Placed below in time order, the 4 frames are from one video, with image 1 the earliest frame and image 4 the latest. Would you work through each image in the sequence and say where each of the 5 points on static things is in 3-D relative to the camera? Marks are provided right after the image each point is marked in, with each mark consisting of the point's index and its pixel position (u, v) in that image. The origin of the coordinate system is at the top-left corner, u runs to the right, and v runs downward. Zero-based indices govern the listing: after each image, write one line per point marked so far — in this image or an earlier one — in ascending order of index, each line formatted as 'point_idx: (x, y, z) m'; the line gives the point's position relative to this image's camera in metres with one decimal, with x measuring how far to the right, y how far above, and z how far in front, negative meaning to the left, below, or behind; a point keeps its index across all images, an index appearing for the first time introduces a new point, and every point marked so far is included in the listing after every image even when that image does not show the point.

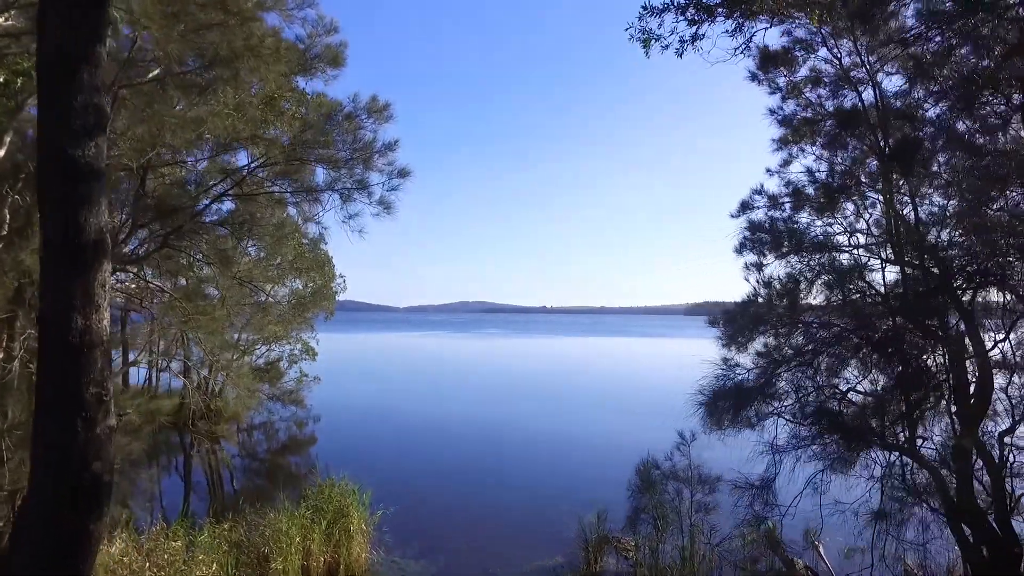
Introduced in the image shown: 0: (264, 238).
0: (-2.9, +0.6, +6.6) m
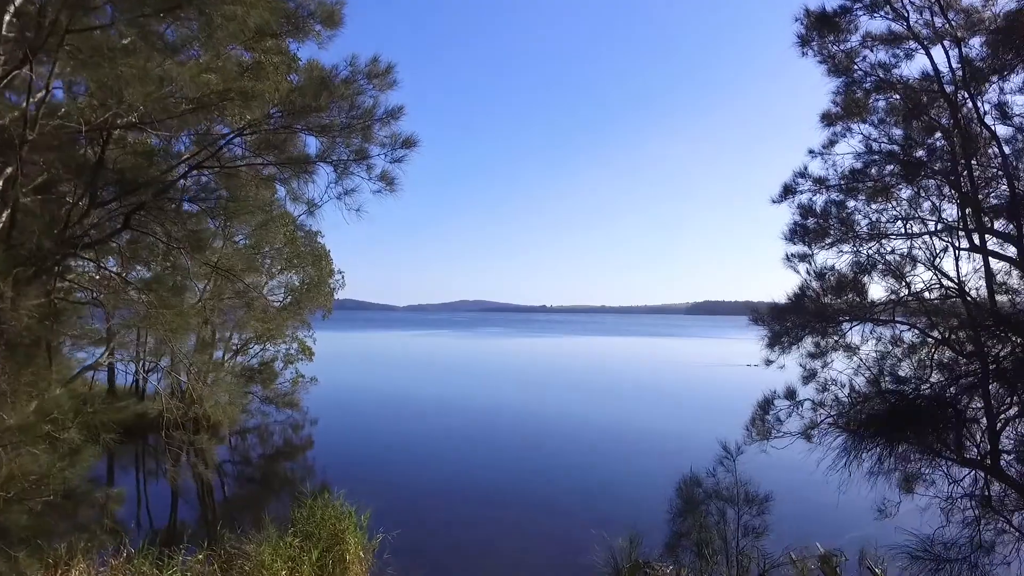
0: (-2.7, +0.7, +5.7) m
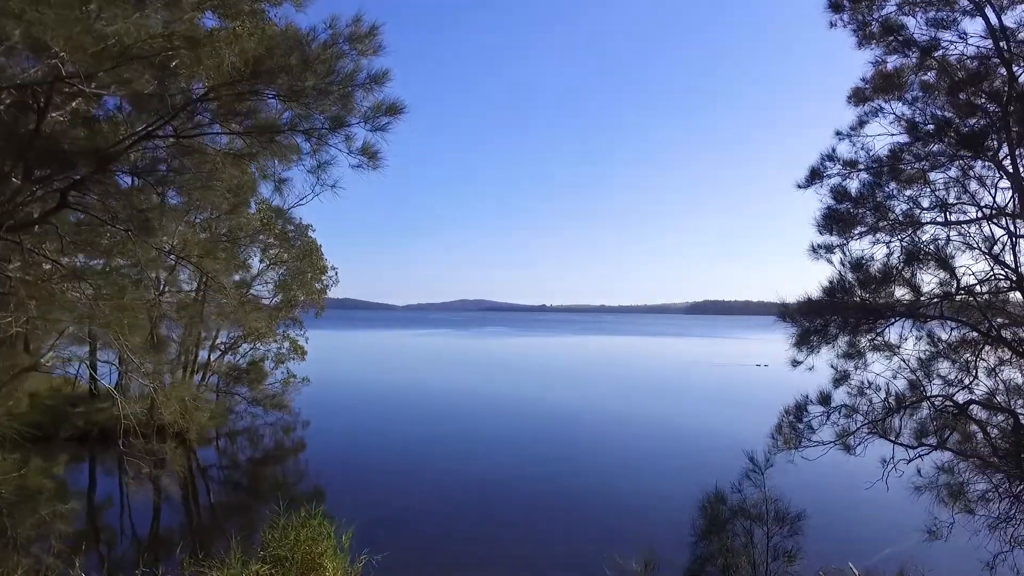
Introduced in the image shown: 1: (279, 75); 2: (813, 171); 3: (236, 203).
0: (-2.7, +0.8, +5.0) m
1: (-1.8, +1.6, +4.3) m
2: (+3.6, +1.4, +6.8) m
3: (-2.7, +0.8, +5.6) m
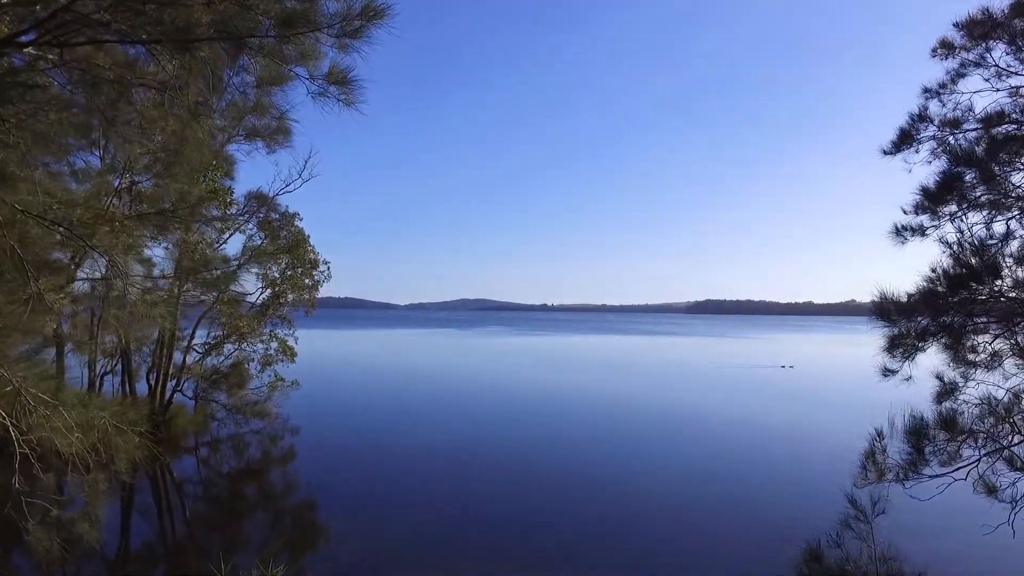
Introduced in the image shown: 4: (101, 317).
0: (-2.5, +0.9, +3.7) m
1: (-1.6, +1.7, +3.0) m
2: (+3.8, +1.5, +5.5) m
3: (-2.5, +0.9, +4.3) m
4: (-3.7, -0.4, +5.1) m
